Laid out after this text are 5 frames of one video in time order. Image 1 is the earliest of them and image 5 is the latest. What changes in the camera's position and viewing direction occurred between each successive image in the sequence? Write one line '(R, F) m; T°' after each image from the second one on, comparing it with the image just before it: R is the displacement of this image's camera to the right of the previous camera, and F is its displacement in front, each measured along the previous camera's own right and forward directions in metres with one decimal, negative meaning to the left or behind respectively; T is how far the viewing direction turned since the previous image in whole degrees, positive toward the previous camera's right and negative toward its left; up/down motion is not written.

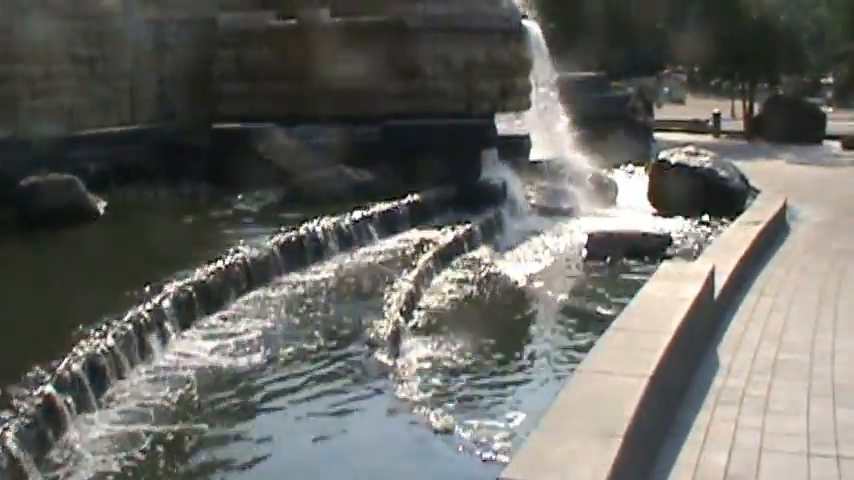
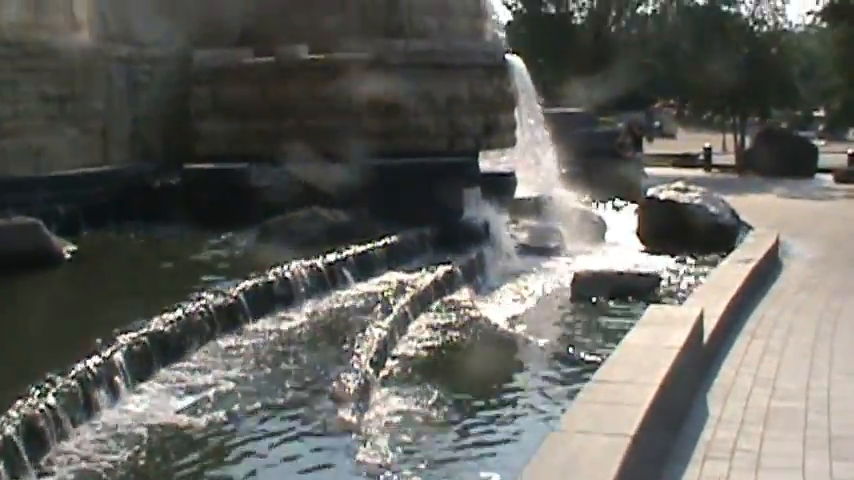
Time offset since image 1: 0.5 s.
(+0.1, +0.4) m; 0°
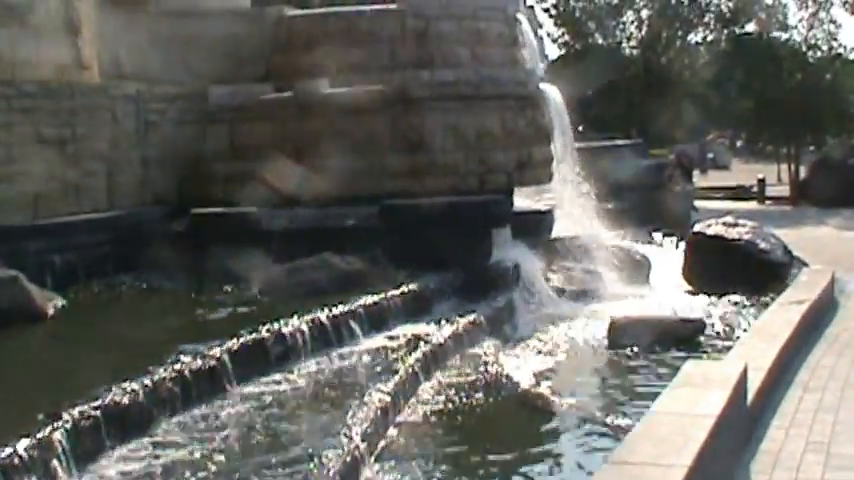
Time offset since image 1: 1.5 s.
(+0.2, +0.9) m; -2°
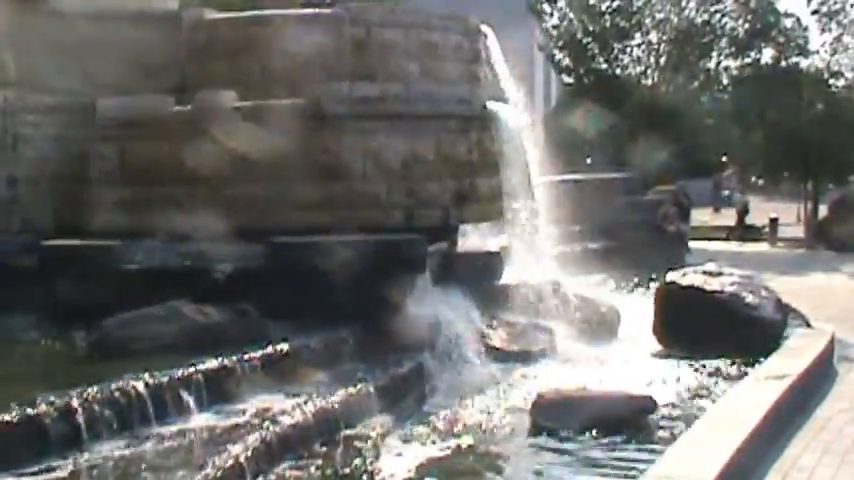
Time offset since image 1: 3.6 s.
(+0.6, +2.1) m; -1°
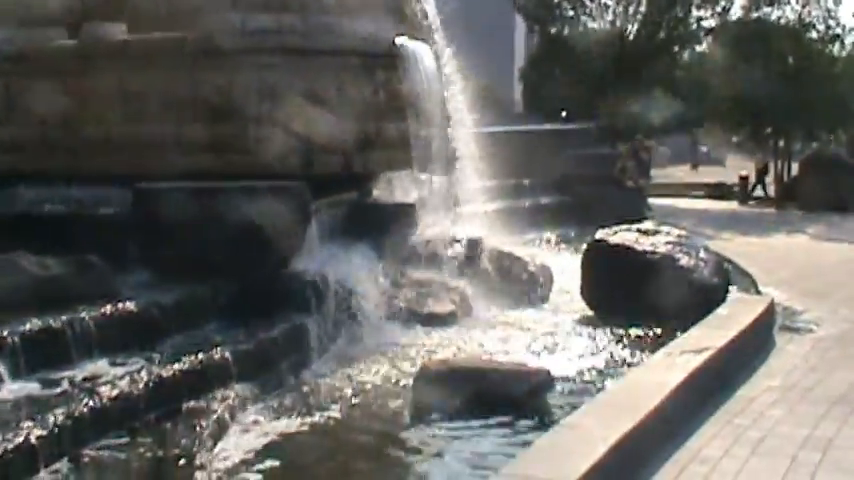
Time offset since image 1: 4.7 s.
(+0.4, +0.9) m; 0°
